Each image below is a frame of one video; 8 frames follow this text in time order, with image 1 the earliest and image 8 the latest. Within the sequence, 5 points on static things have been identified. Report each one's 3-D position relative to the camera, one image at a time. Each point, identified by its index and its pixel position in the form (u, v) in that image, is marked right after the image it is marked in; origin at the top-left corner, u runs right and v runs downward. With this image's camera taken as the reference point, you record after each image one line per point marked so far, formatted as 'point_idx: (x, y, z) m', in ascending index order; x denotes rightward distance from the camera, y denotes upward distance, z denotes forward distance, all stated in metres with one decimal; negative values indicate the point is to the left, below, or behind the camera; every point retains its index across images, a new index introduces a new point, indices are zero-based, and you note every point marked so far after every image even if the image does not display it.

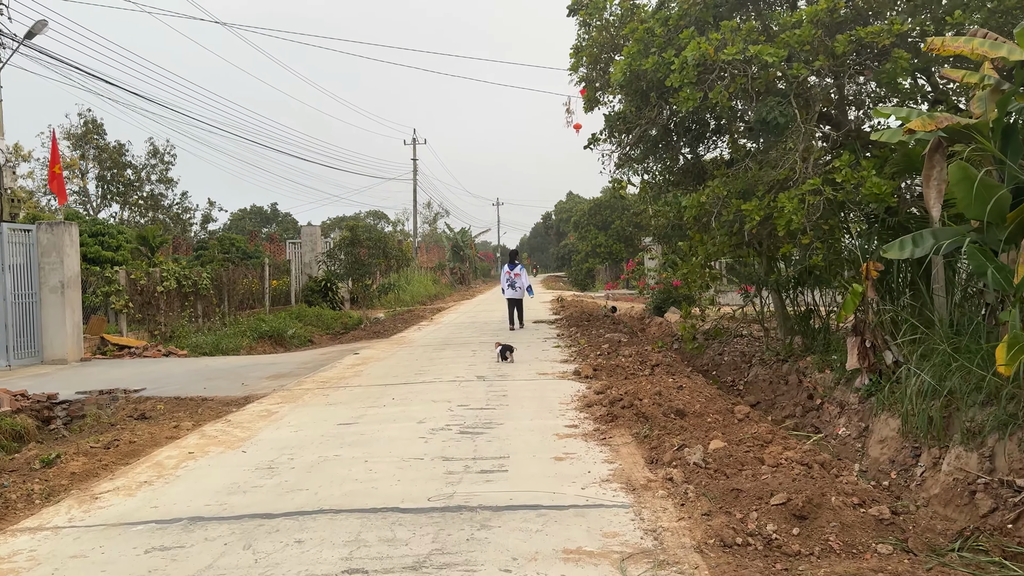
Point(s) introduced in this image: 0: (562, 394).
0: (+0.3, -0.7, +5.0) m
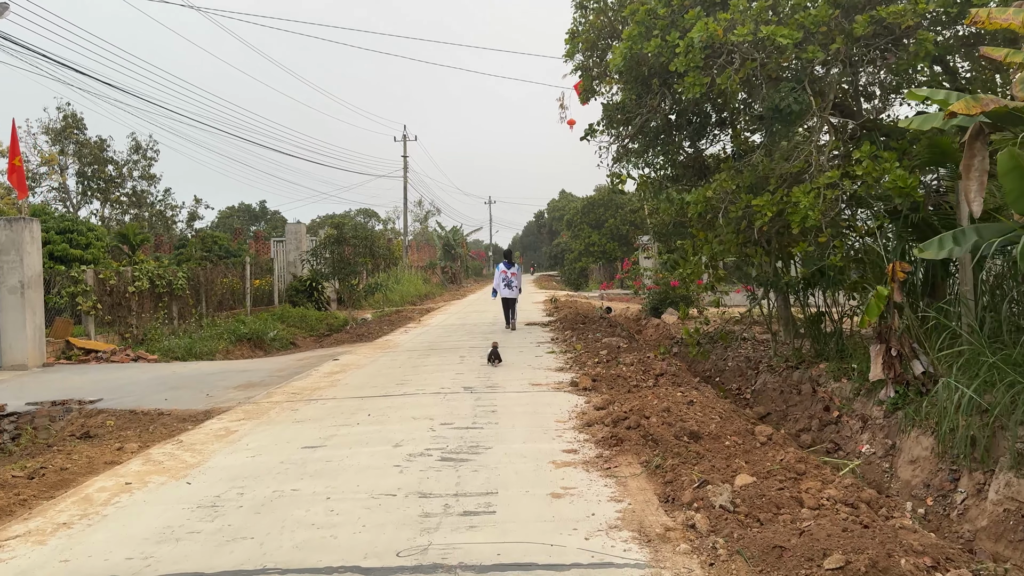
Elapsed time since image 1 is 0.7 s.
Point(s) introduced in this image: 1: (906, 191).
0: (+0.3, -0.7, +4.5) m
1: (+2.7, +0.7, +5.5) m
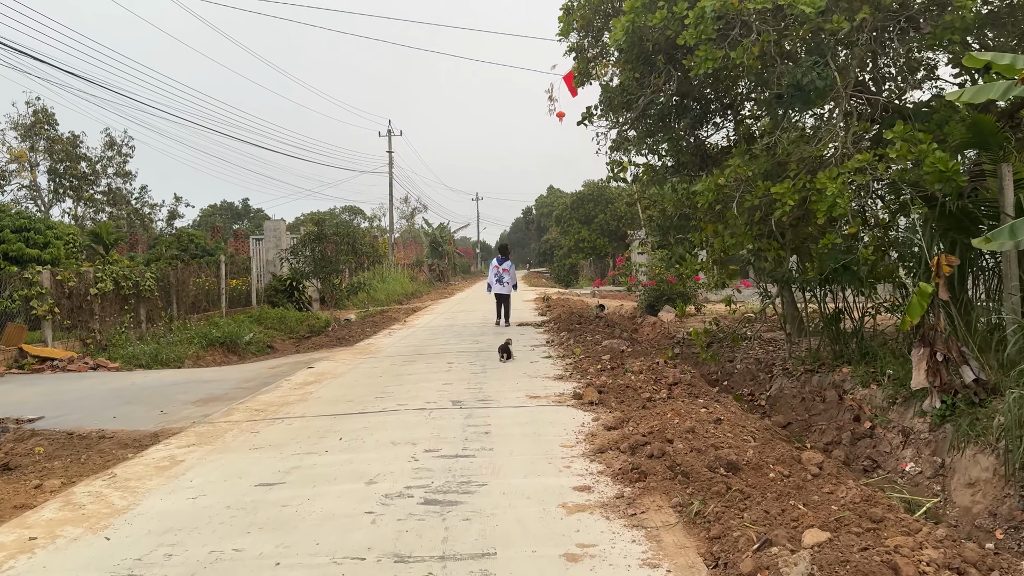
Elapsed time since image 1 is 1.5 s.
0: (+0.2, -0.7, +3.8) m
1: (+2.6, +0.7, +4.9) m
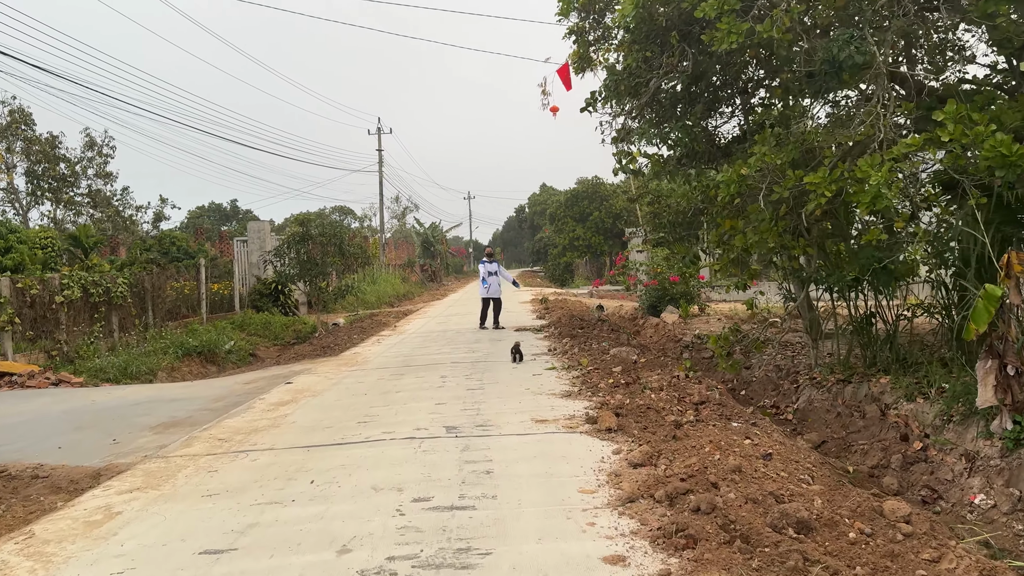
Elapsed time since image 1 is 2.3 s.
0: (+0.3, -0.7, +3.2) m
1: (+2.6, +0.7, +4.2) m
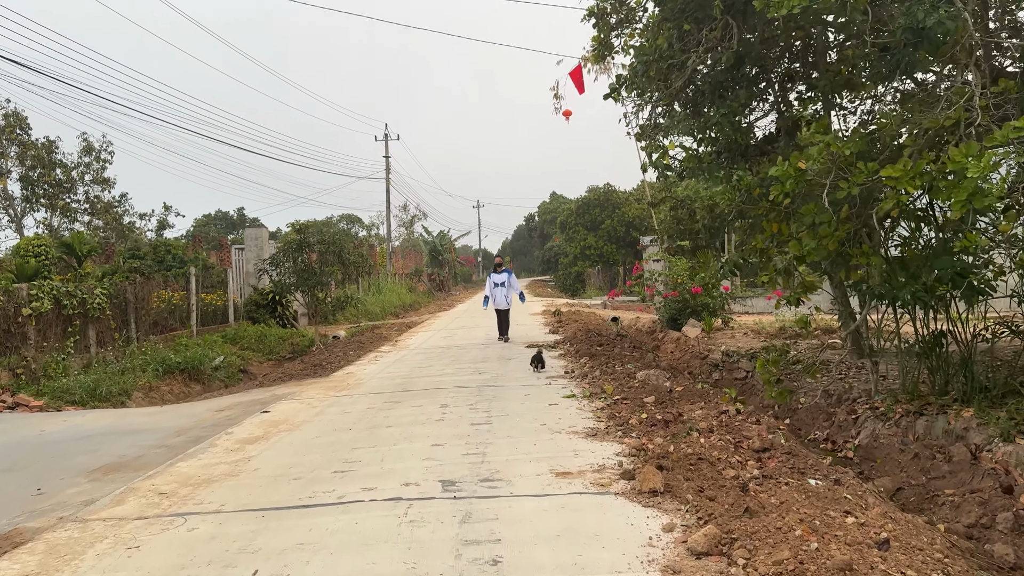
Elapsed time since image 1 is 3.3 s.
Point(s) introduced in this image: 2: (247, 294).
0: (+0.3, -0.8, +2.3) m
1: (+2.7, +0.6, +3.3) m
2: (-4.8, -0.1, +14.7) m
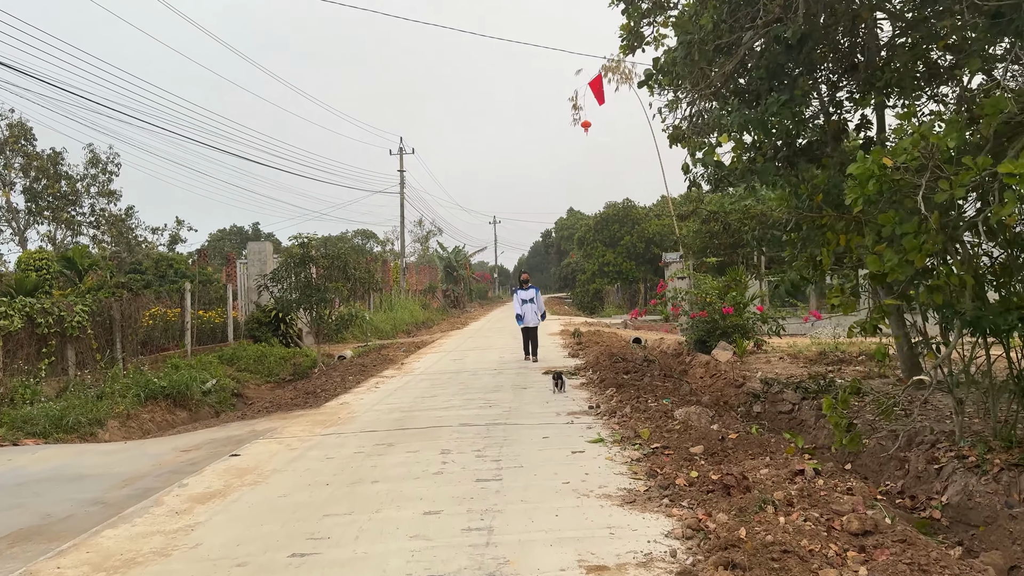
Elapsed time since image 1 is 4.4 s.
0: (+0.3, -0.8, +1.5) m
1: (+2.8, +0.5, +2.4) m
2: (-4.6, -0.4, +14.0) m
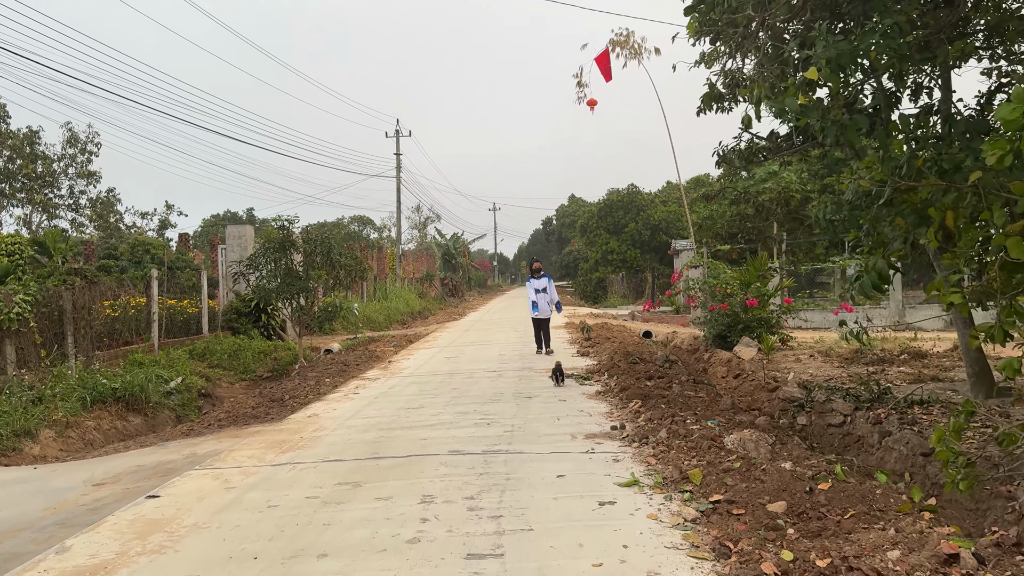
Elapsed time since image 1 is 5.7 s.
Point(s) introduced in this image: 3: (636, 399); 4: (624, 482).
0: (+0.4, -0.9, +0.4) m
1: (+2.8, +0.5, +1.3) m
2: (-4.6, -0.2, +12.9) m
3: (+0.8, -0.7, +5.1) m
4: (+0.5, -0.8, +3.3) m
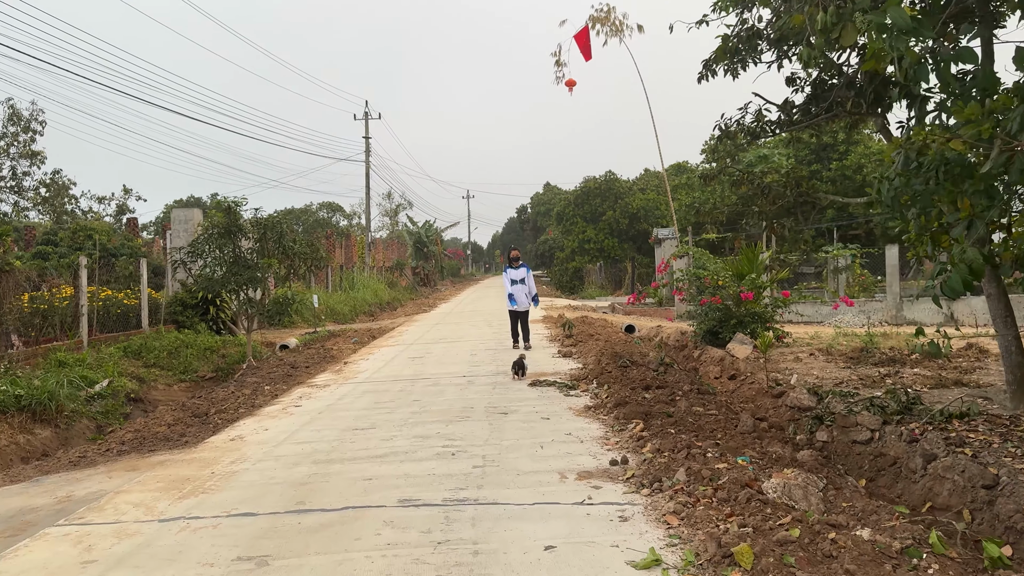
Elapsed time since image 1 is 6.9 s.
0: (+0.4, -0.9, -0.6) m
1: (+2.8, +0.5, +0.5) m
2: (-4.9, 0.0, +11.7) m
3: (+0.6, -0.7, +4.2) m
4: (+0.4, -0.8, +2.3) m
